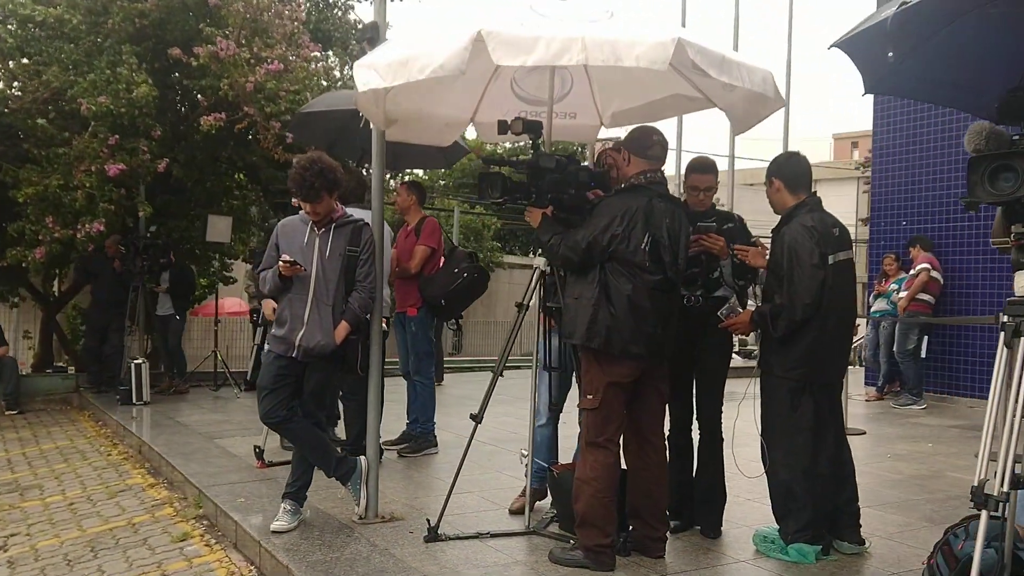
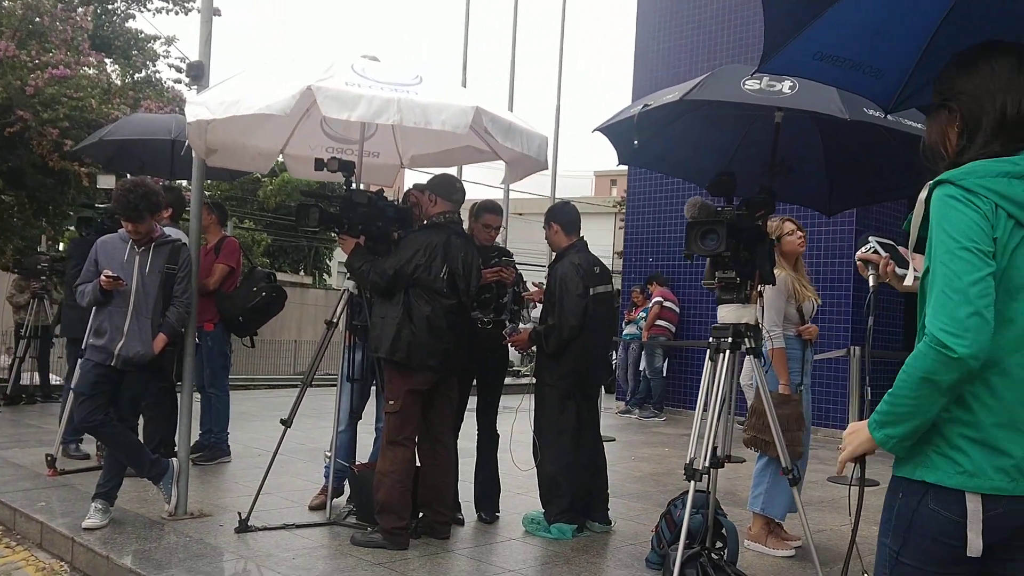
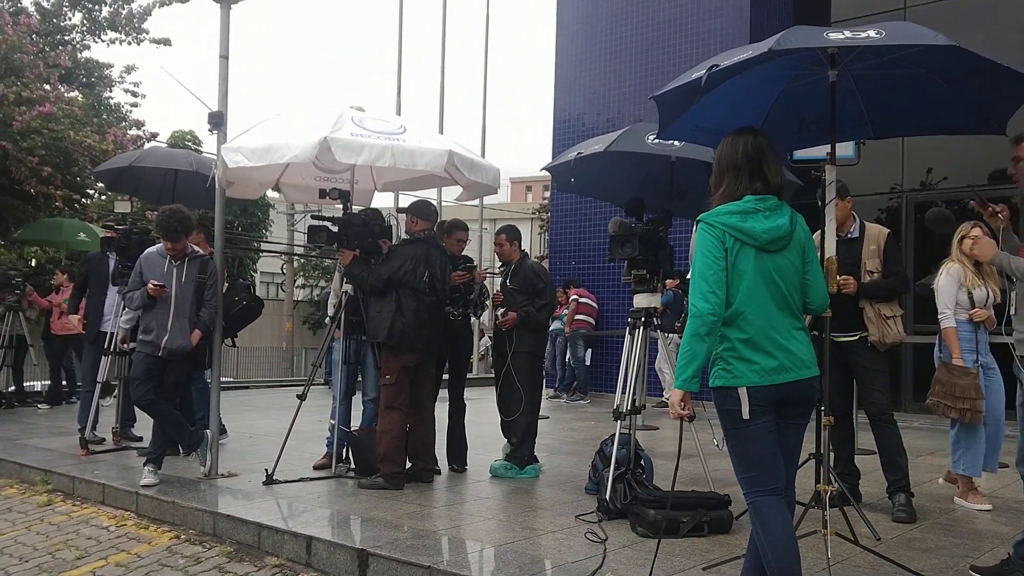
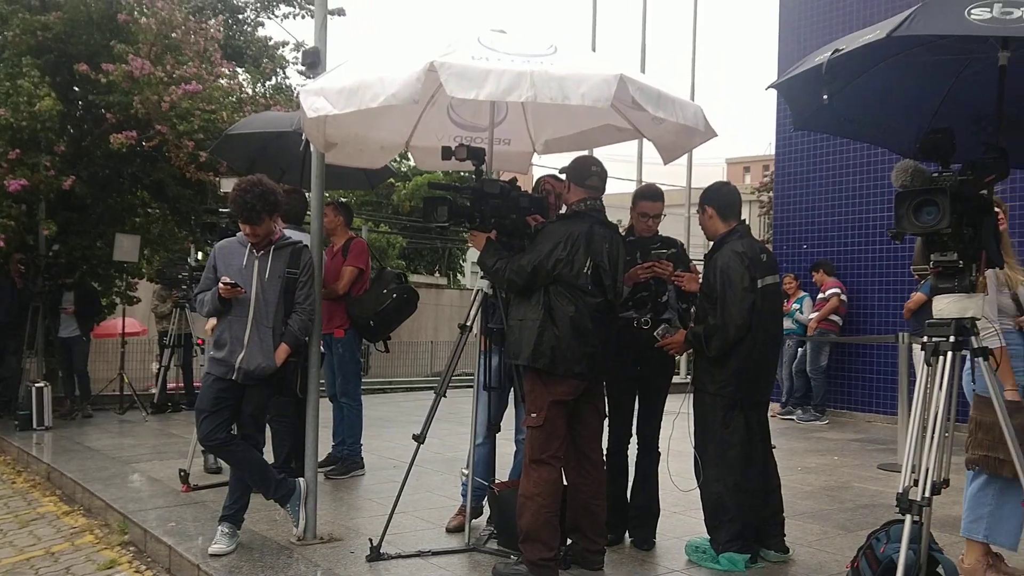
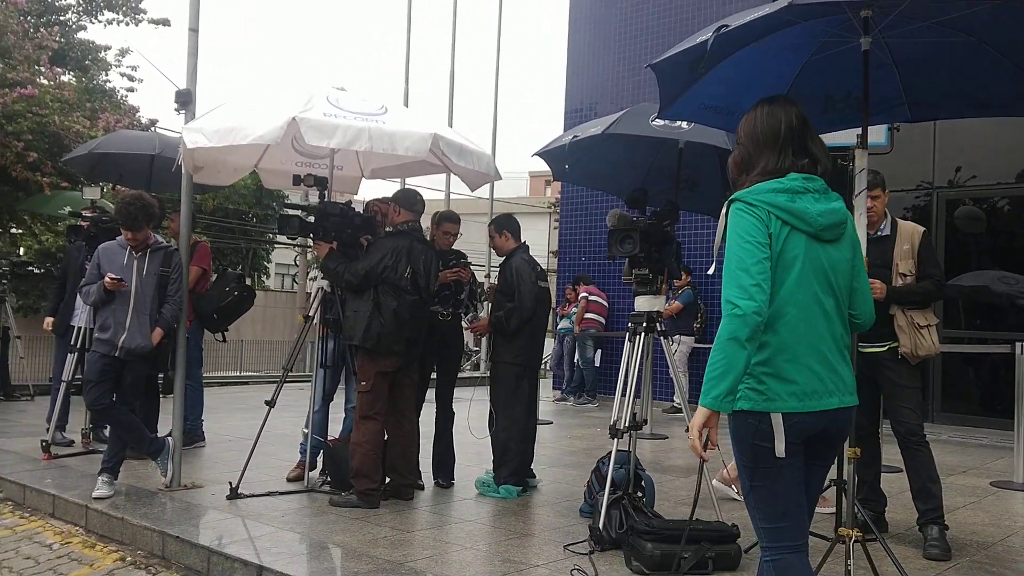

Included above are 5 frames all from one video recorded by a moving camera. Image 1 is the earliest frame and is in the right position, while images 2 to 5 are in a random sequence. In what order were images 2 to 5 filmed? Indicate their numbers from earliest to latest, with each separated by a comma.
4, 2, 5, 3
